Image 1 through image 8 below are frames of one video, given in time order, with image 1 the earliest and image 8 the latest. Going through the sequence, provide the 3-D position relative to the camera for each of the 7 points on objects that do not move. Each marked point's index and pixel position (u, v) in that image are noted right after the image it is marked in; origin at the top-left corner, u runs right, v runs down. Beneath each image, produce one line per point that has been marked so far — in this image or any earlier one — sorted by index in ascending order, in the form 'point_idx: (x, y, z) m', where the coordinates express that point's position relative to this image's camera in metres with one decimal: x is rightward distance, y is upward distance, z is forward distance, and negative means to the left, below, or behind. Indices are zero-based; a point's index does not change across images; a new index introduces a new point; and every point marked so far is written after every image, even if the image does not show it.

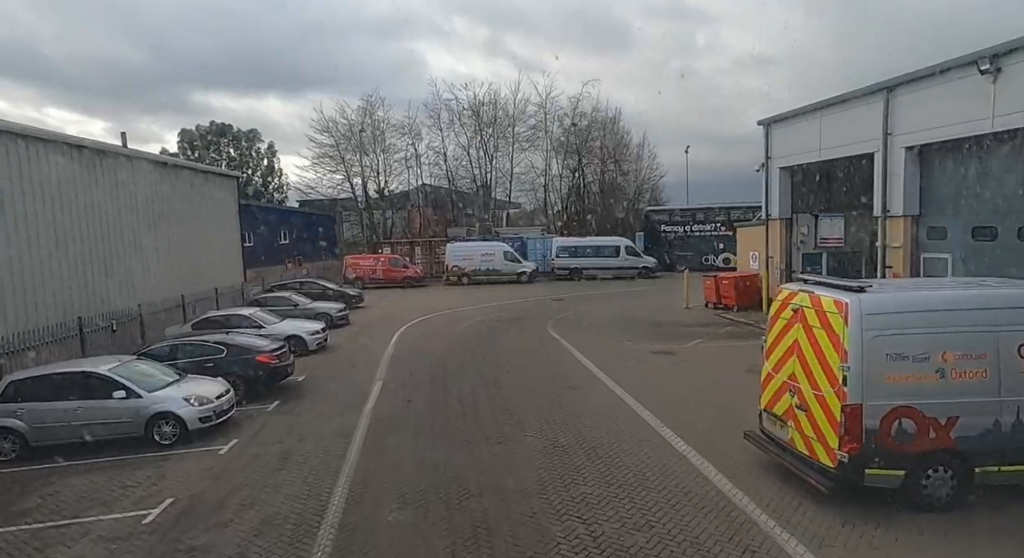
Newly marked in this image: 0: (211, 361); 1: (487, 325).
0: (-5.6, -1.5, +10.4) m
1: (-0.8, -1.4, +17.8) m
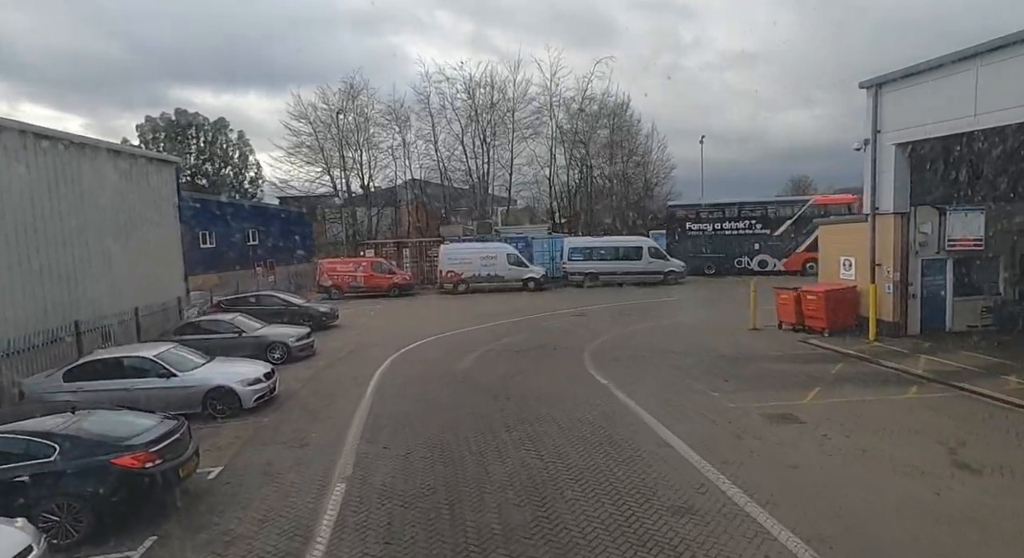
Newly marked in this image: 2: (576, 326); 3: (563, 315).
0: (-5.0, -2.0, +5.8) m
1: (-0.3, -1.8, +13.2) m
2: (+1.9, -1.5, +16.9) m
3: (+1.8, -1.3, +19.3) m
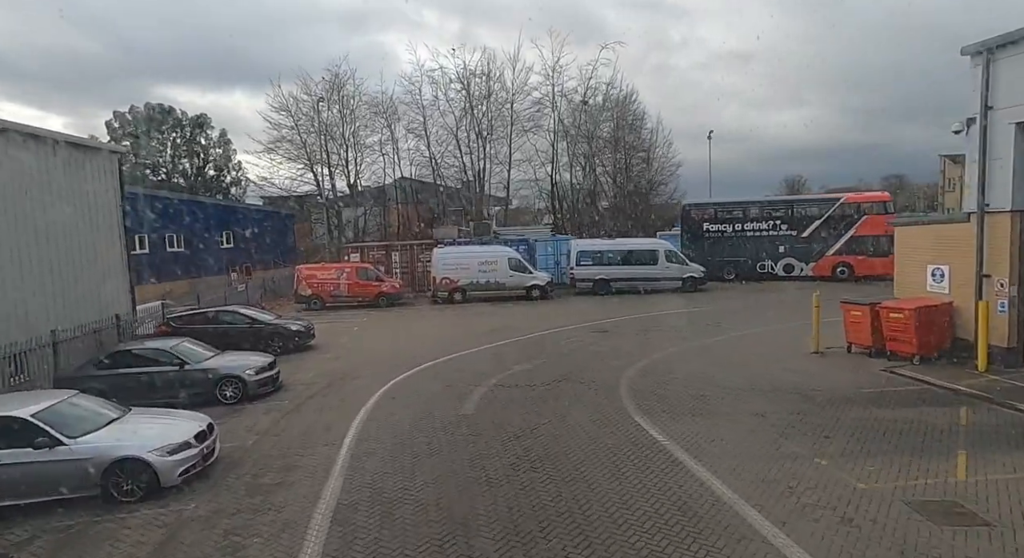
0: (-4.5, -2.3, +2.9) m
1: (0.0, -2.1, +10.4) m
2: (+2.2, -1.8, +14.1) m
3: (+2.0, -1.6, +16.5) m
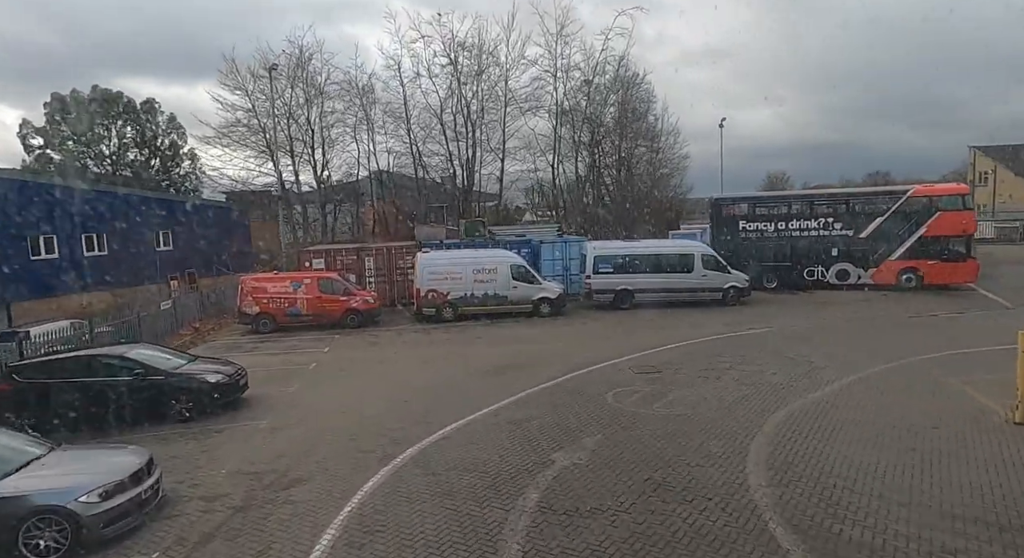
0: (-3.6, -2.8, -2.0) m
1: (+0.7, -2.6, +5.7) m
2: (+2.7, -2.2, +9.5) m
3: (+2.4, -2.1, +11.9) m
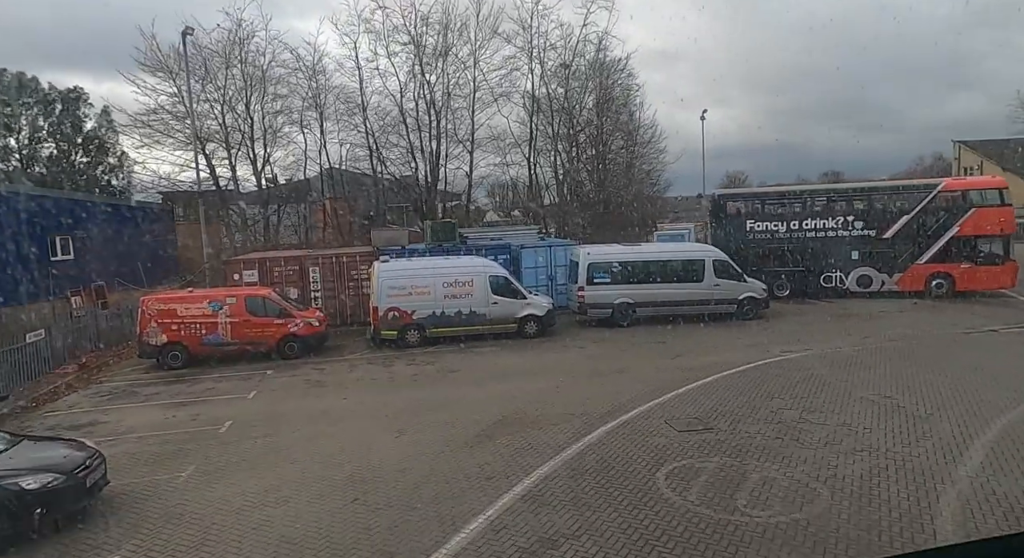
0: (-2.6, -3.2, -5.7) m
1: (+1.1, -3.0, +2.2) m
2: (+2.8, -2.5, +6.1) m
3: (+2.4, -2.4, +8.5) m
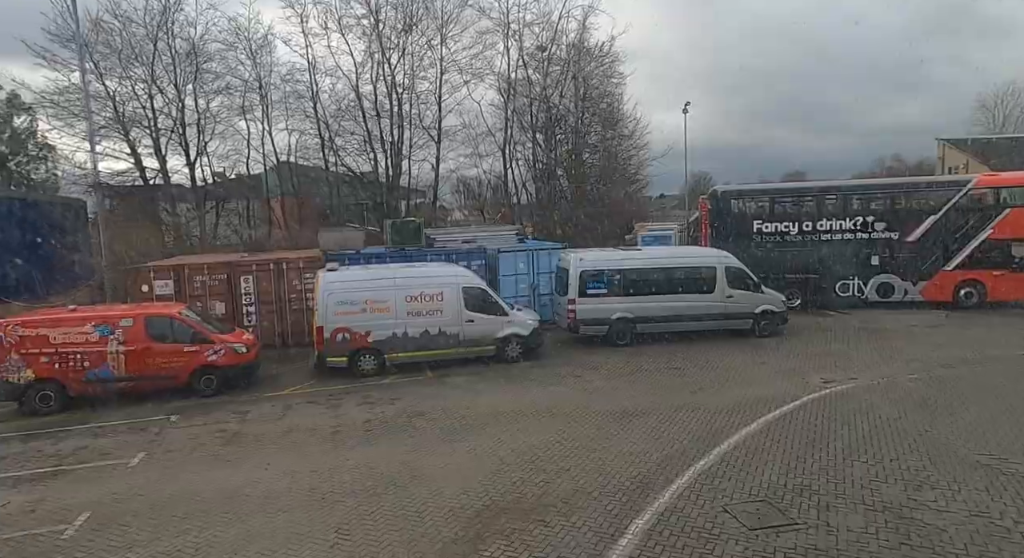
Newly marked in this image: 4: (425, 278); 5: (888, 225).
0: (-1.8, -3.5, -8.8) m
1: (+1.4, -3.3, -0.6) m
2: (+2.9, -2.8, +3.4) m
3: (+2.3, -2.7, +5.7) m
4: (-2.0, 0.0, +13.2) m
5: (+11.6, +1.7, +17.4) m
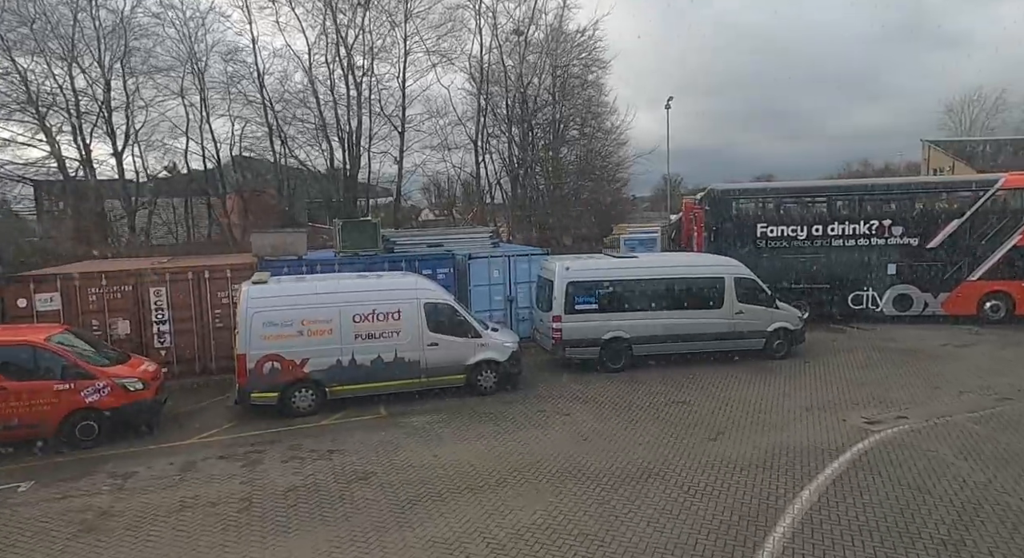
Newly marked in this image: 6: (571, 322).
0: (-1.2, -3.8, -11.3) m
1: (+1.6, -3.5, -3.0) m
2: (+2.9, -3.1, +1.1) m
3: (+2.2, -3.0, +3.4) m
4: (-2.5, -0.2, +10.6) m
5: (+10.9, +1.4, +15.6) m
6: (+1.3, -1.0, +12.3) m
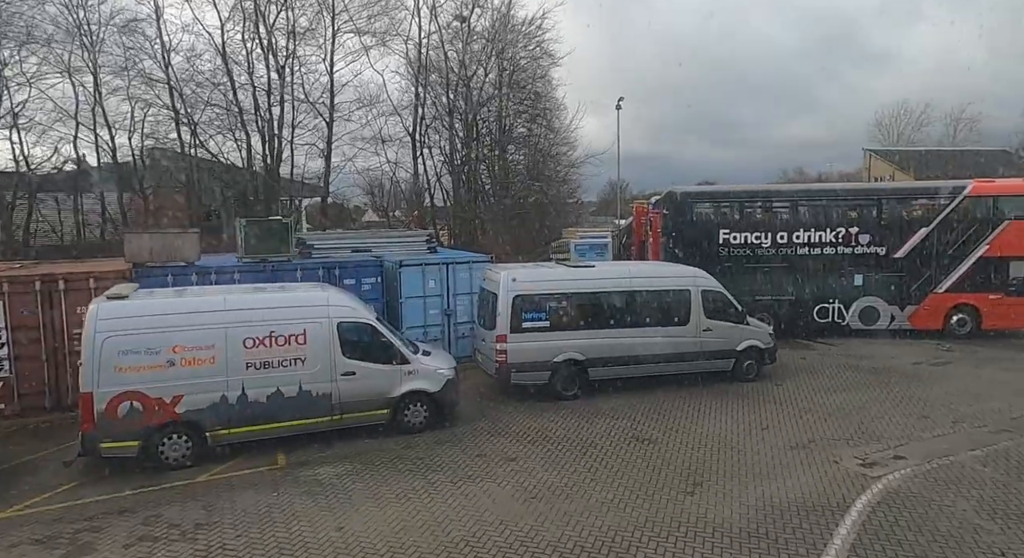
0: (-0.2, -3.9, -13.3) m
1: (+1.8, -3.7, -4.7) m
2: (+2.7, -3.3, -0.5) m
3: (+1.8, -3.2, +1.7) m
4: (-3.5, -0.5, +8.5) m
5: (+9.4, +1.1, +14.7) m
6: (+0.1, -1.2, +10.5) m
